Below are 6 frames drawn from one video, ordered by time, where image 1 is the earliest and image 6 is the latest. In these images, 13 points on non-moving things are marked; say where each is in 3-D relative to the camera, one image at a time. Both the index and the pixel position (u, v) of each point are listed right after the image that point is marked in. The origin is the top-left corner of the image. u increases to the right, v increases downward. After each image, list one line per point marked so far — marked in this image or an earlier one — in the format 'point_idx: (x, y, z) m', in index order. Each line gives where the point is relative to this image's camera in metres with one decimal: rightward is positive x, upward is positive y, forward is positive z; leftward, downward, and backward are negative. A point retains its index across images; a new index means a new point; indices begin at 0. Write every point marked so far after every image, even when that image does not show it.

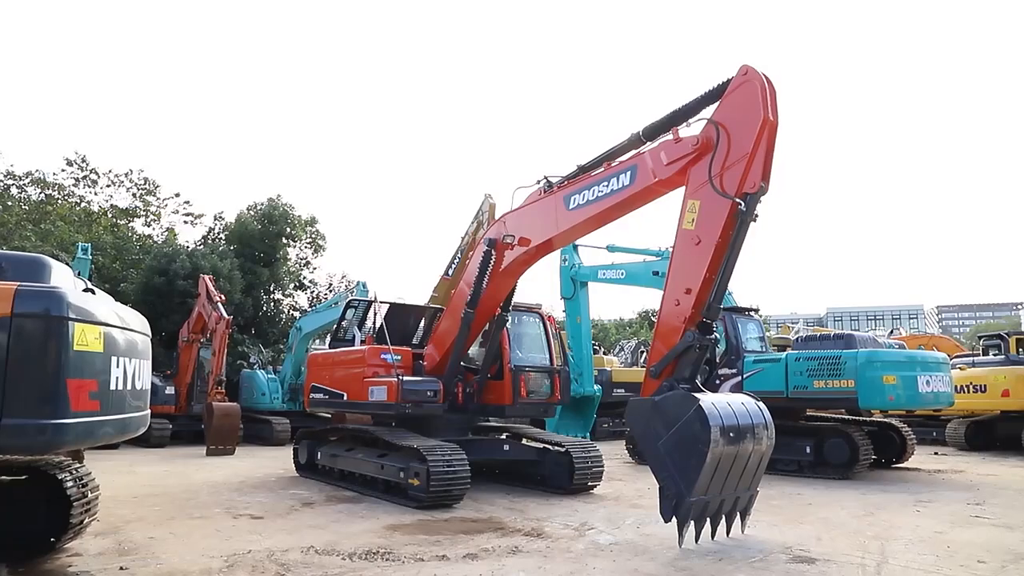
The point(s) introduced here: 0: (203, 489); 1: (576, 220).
0: (-3.2, -2.1, +8.3) m
1: (+0.6, +0.6, +7.4) m
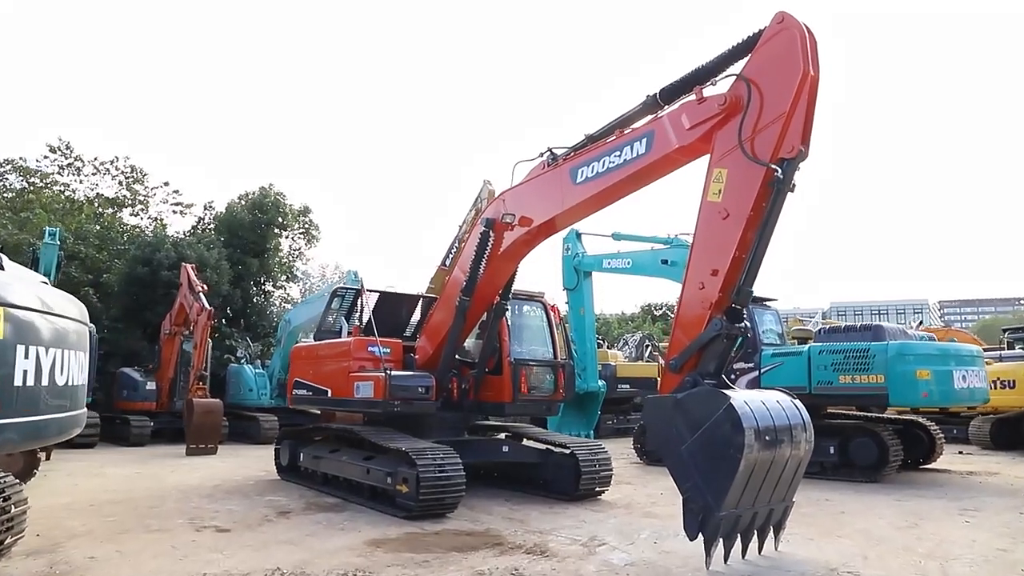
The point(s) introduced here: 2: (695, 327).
0: (-3.2, -1.9, +7.6) m
1: (+0.6, +0.8, +6.6) m
2: (+1.2, -0.3, +5.4) m
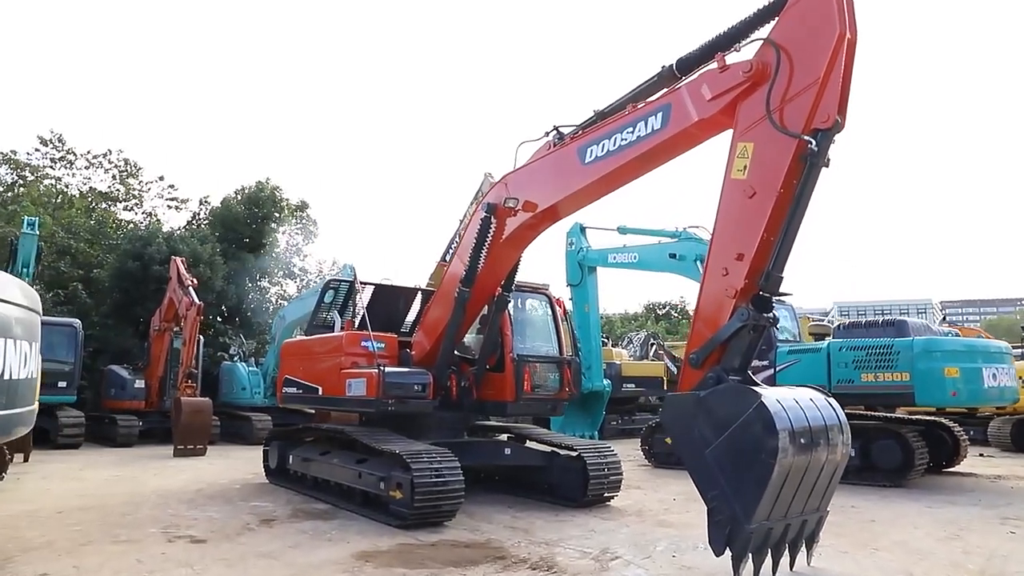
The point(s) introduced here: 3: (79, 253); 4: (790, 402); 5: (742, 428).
0: (-3.2, -1.9, +7.1) m
1: (+0.6, +0.8, +6.1) m
2: (+1.2, -0.2, +4.9) m
3: (-10.0, +0.8, +18.5) m
4: (+1.5, -0.6, +4.3) m
5: (+1.2, -0.7, +4.2) m
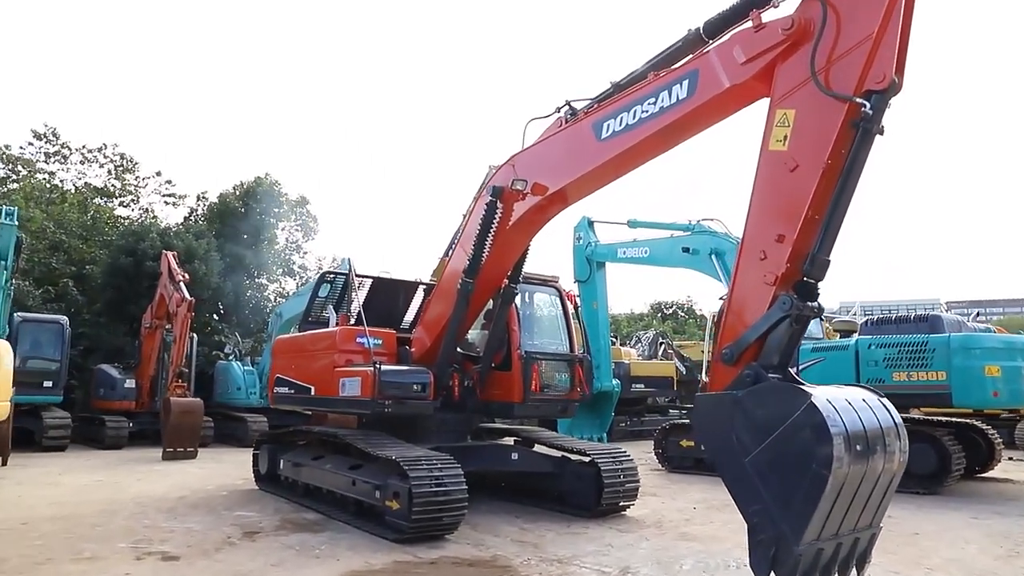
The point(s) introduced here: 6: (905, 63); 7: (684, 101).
0: (-3.1, -1.8, +6.5) m
1: (+0.7, +0.9, +5.5) m
2: (+1.3, -0.1, +4.3) m
3: (-9.9, +0.9, +18.0) m
4: (+1.5, -0.5, +3.8) m
5: (+1.3, -0.7, +3.7) m
6: (+2.0, +1.1, +4.1) m
7: (+1.1, +1.2, +4.9) m
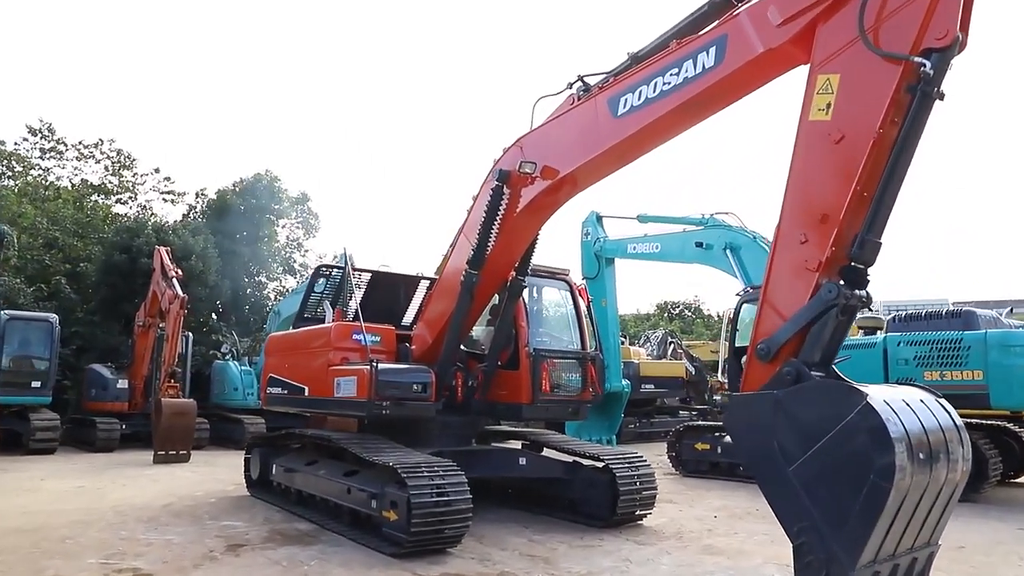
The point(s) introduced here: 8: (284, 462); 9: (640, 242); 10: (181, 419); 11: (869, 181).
0: (-3.1, -1.7, +6.0) m
1: (+0.7, +1.0, +5.0) m
2: (+1.3, 0.0, +3.8) m
3: (-9.8, +0.9, +17.6) m
4: (+1.6, -0.5, +3.3) m
5: (+1.3, -0.6, +3.2) m
6: (+2.0, +1.2, +3.6) m
7: (+1.1, +1.2, +4.5) m
8: (-1.9, -1.5, +6.8) m
9: (+2.0, +0.7, +12.7) m
10: (-4.3, -1.7, +10.4) m
11: (+1.6, +0.5, +3.7) m
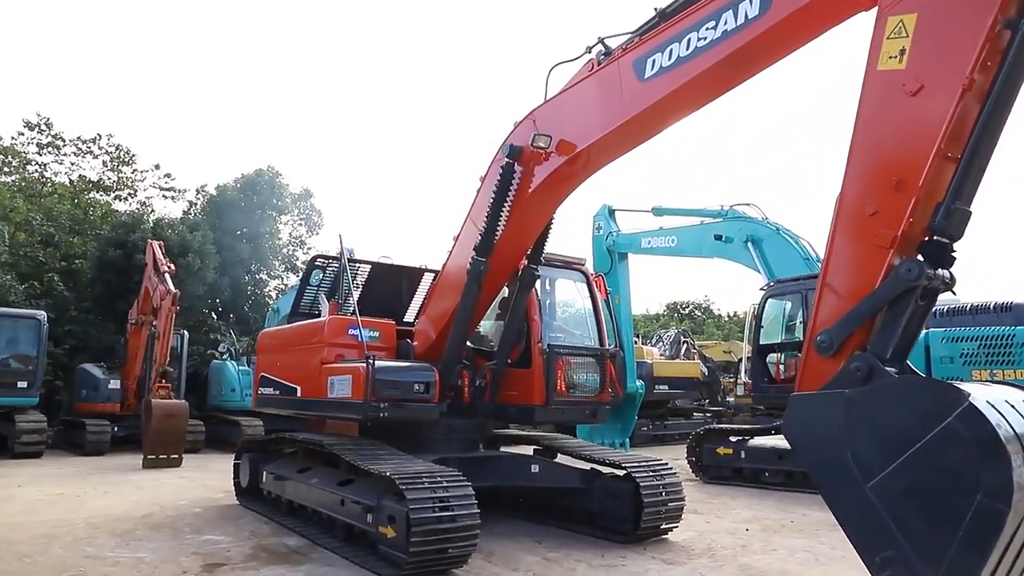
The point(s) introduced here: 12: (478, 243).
0: (-3.0, -1.7, +5.5) m
1: (+0.8, +1.1, +4.4) m
2: (+1.4, 0.0, +3.2) m
3: (-9.6, +0.9, +17.1) m
4: (+1.7, -0.4, +2.7) m
5: (+1.4, -0.5, +2.6) m
6: (+2.1, +1.3, +3.0) m
7: (+1.2, +1.3, +3.9) m
8: (-1.9, -1.4, +6.2) m
9: (+2.2, +0.8, +12.1) m
10: (-4.2, -1.7, +9.9) m
11: (+1.7, +0.6, +3.1) m
12: (-0.2, +0.3, +5.6) m
